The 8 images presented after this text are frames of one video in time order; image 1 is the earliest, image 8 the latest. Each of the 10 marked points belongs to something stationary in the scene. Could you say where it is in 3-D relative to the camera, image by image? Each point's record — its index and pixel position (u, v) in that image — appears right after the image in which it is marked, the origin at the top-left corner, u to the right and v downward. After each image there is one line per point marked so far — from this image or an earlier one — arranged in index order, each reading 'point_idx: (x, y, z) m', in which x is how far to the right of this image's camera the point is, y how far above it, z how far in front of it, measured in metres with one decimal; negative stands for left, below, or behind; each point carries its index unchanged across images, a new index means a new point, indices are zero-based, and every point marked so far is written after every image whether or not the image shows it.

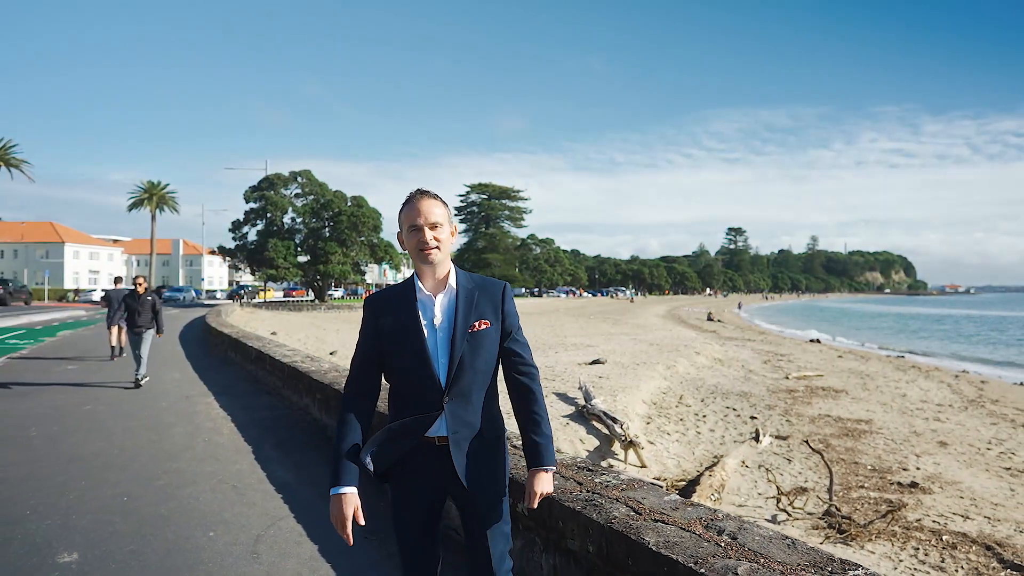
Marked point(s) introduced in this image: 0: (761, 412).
0: (+4.7, -2.3, +12.4) m
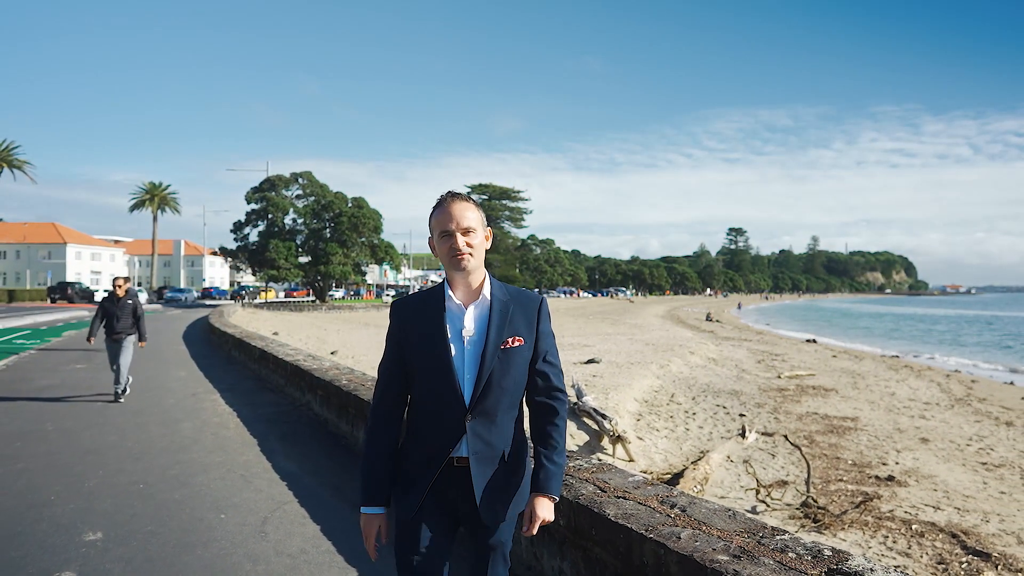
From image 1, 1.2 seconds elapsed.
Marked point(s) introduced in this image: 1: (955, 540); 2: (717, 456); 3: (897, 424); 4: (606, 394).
0: (+4.6, -2.4, +12.7) m
1: (+4.4, -2.5, +6.5) m
2: (+2.8, -2.3, +9.0) m
3: (+7.2, -2.5, +12.3) m
4: (+1.7, -2.0, +12.1) m
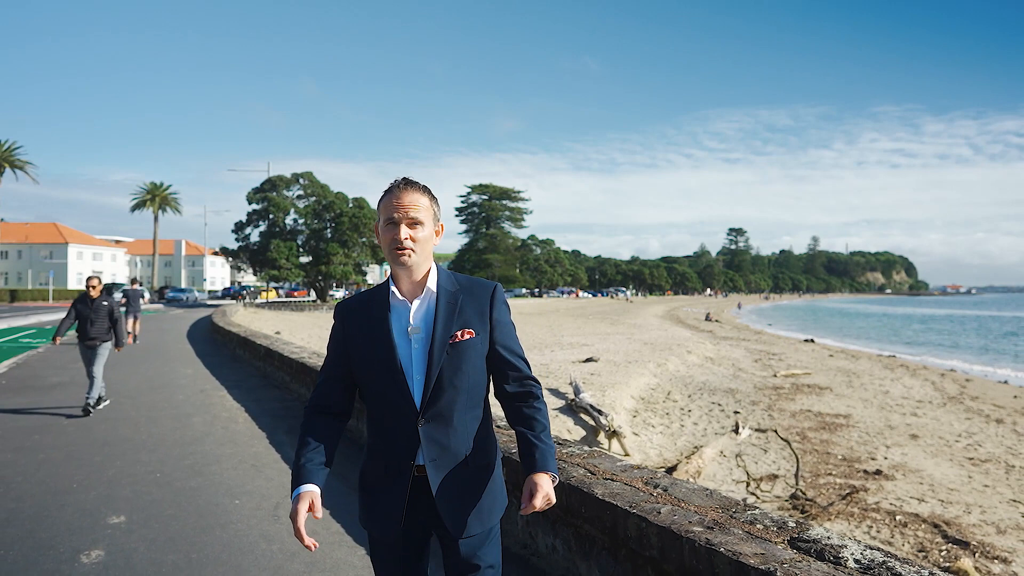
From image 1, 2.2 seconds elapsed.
0: (+4.6, -2.4, +13.0) m
1: (+4.4, -2.5, +6.8) m
2: (+2.8, -2.3, +9.3) m
3: (+7.2, -2.5, +12.6) m
4: (+1.7, -2.0, +12.4) m
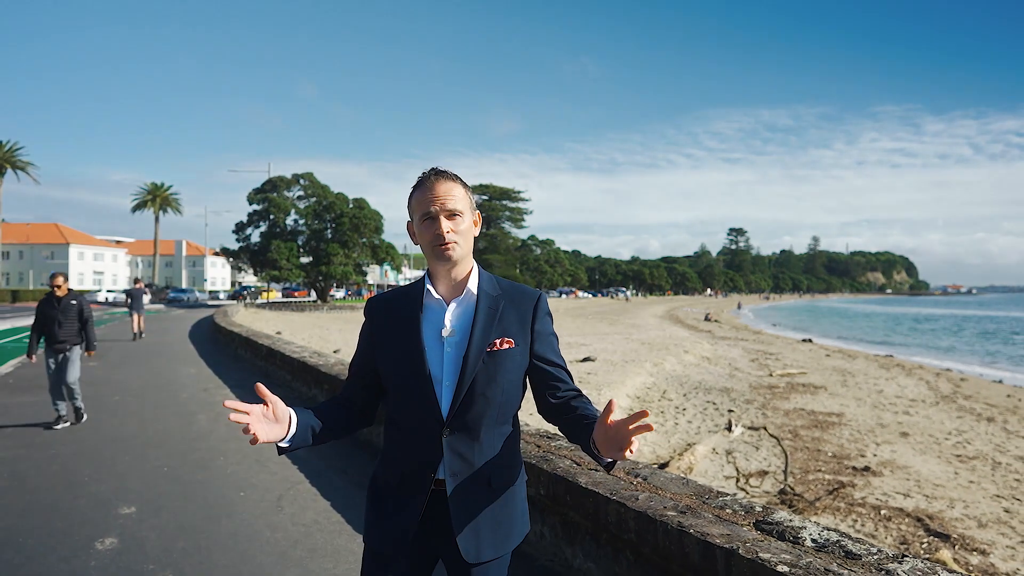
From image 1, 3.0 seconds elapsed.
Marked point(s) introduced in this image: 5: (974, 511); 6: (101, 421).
0: (+4.6, -2.4, +13.2) m
1: (+4.3, -2.5, +7.0) m
2: (+2.8, -2.3, +9.5) m
3: (+7.2, -2.6, +12.8) m
4: (+1.7, -2.0, +12.6) m
5: (+5.3, -2.6, +7.5) m
6: (-4.7, -1.5, +7.5) m
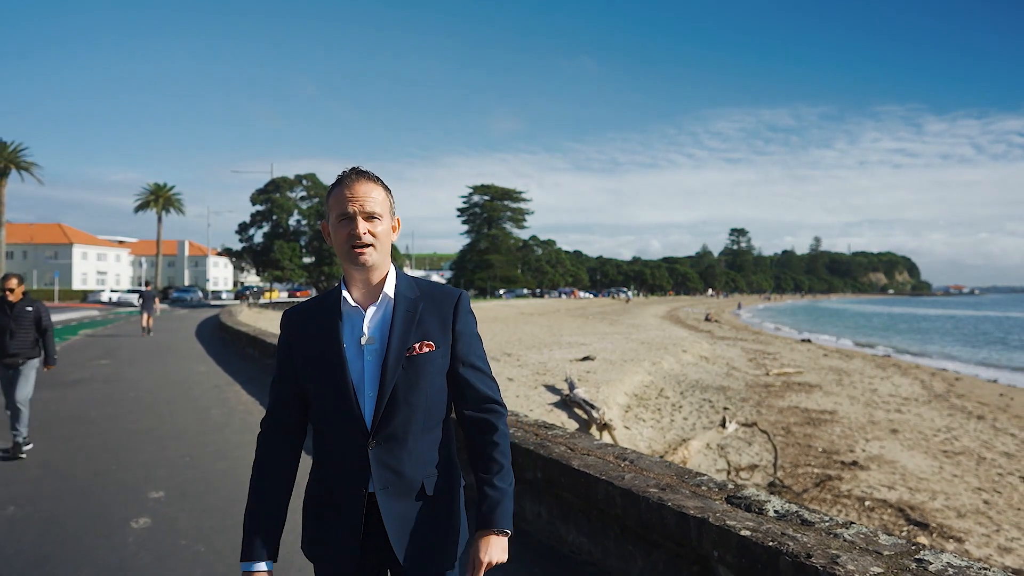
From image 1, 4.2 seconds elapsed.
0: (+4.6, -2.4, +13.5) m
1: (+4.4, -2.5, +7.3) m
2: (+2.8, -2.3, +9.8) m
3: (+7.2, -2.6, +13.1) m
4: (+1.7, -2.0, +12.9) m
5: (+5.3, -2.6, +7.9) m
6: (-4.7, -1.5, +7.9) m
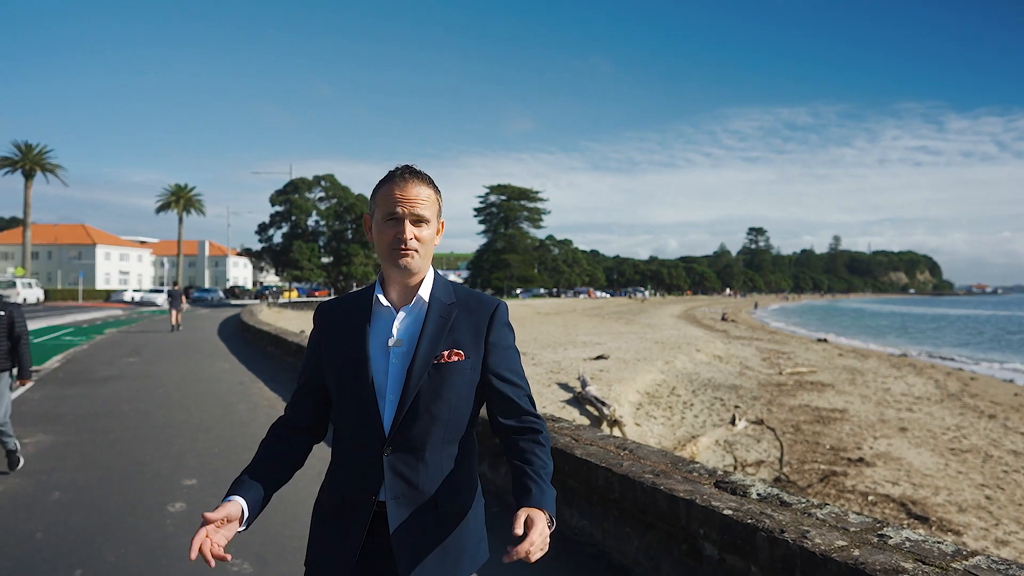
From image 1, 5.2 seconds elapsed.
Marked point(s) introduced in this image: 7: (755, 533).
0: (+4.9, -2.4, +13.7) m
1: (+4.5, -2.5, +7.6) m
2: (+3.0, -2.3, +10.1) m
3: (+7.5, -2.6, +13.3) m
4: (+2.0, -2.0, +13.2) m
5: (+5.5, -2.6, +8.0) m
6: (-4.6, -1.5, +8.3) m
7: (+1.1, -1.1, +3.0) m
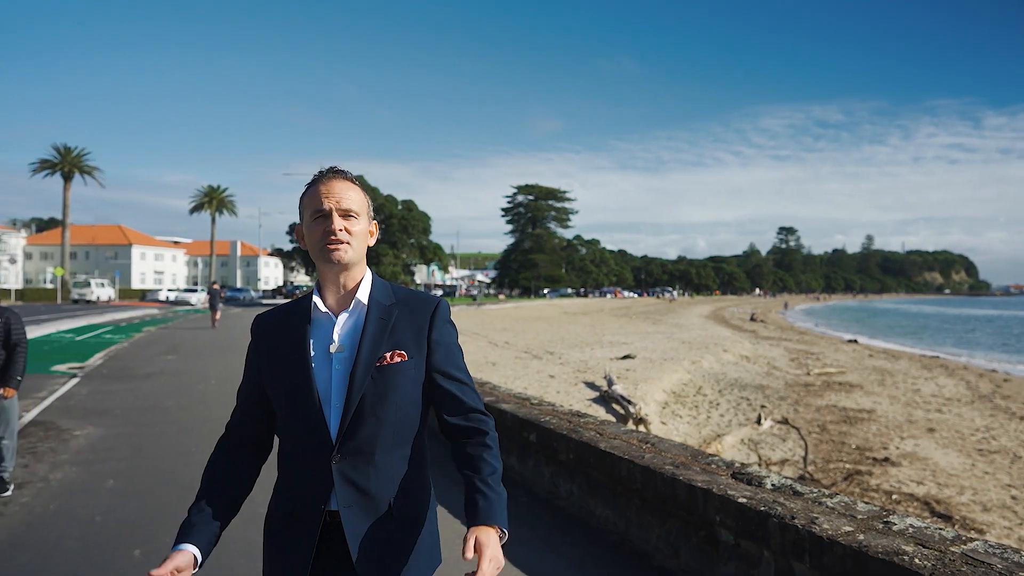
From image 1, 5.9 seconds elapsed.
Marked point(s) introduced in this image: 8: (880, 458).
0: (+5.5, -2.4, +13.8) m
1: (+4.8, -2.6, +7.7) m
2: (+3.4, -2.4, +10.2) m
3: (+8.0, -2.6, +13.2) m
4: (+2.5, -2.0, +13.4) m
5: (+5.8, -2.6, +8.1) m
6: (-4.2, -1.6, +8.8) m
7: (+1.3, -1.2, +3.3) m
8: (+5.4, -2.5, +9.7) m
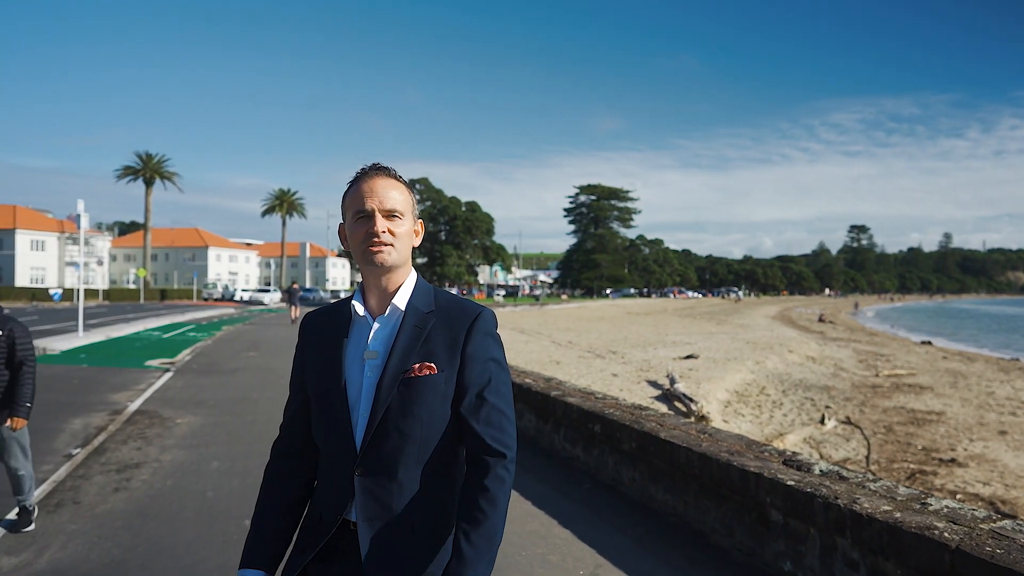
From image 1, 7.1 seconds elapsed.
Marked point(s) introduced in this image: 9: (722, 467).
0: (+6.8, -2.4, +13.8) m
1: (+5.6, -2.6, +7.7) m
2: (+4.5, -2.4, +10.4) m
3: (+9.3, -2.6, +13.0) m
4: (+3.9, -2.0, +13.7) m
5: (+6.6, -2.6, +8.1) m
6: (-3.3, -1.6, +9.7) m
7: (+1.7, -1.2, +3.7) m
8: (+6.4, -2.5, +9.7) m
9: (+1.3, -1.1, +4.2) m
